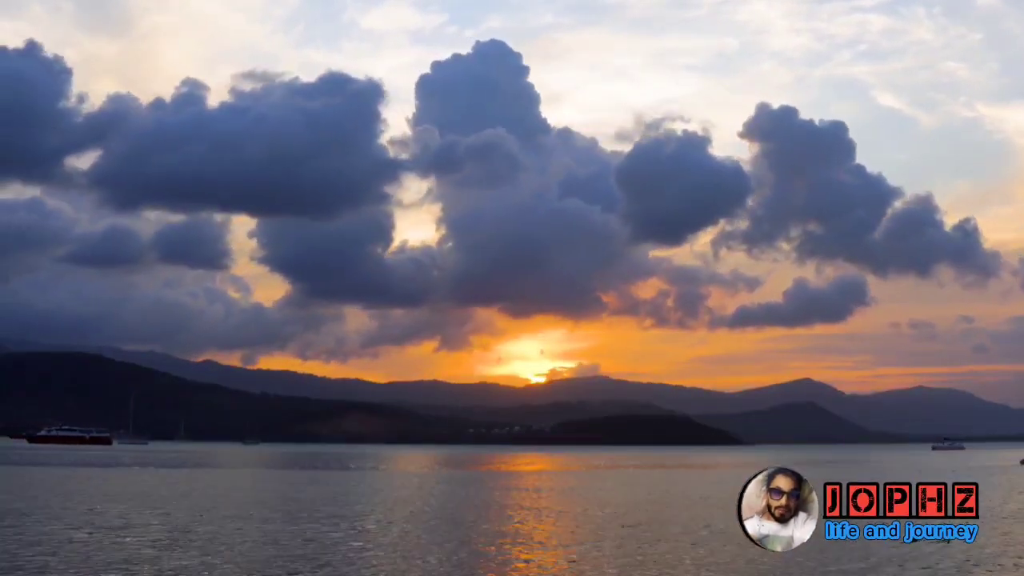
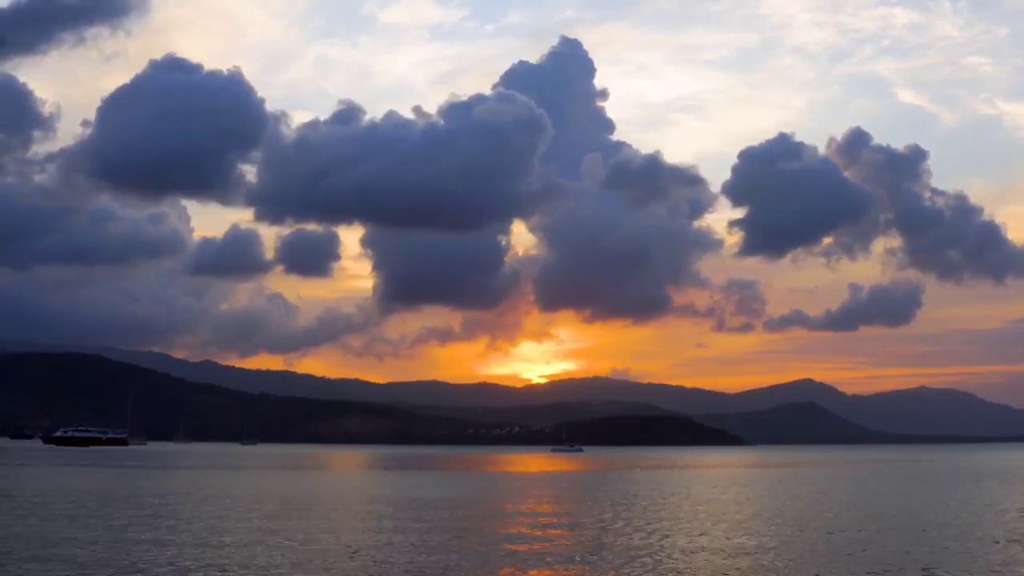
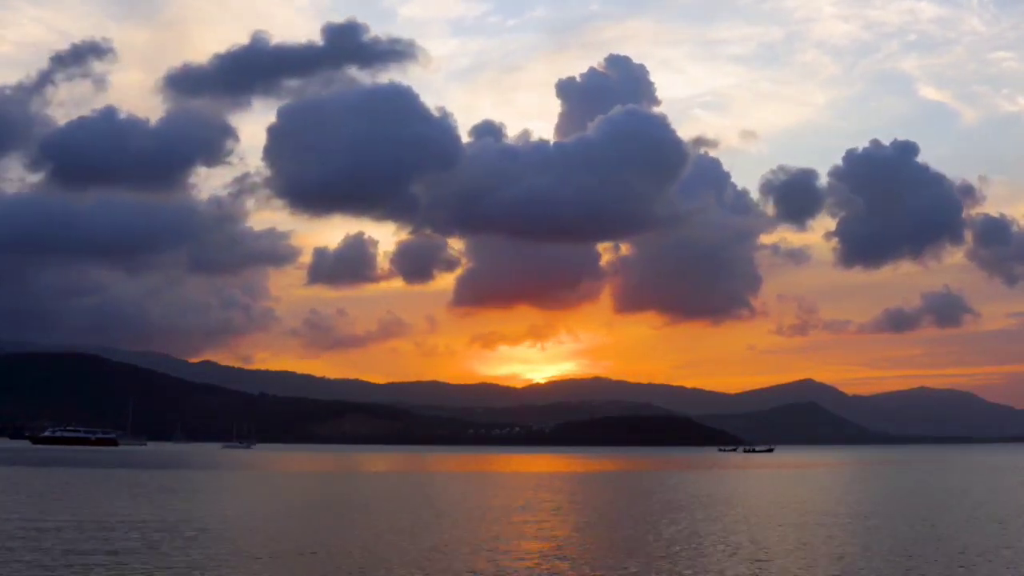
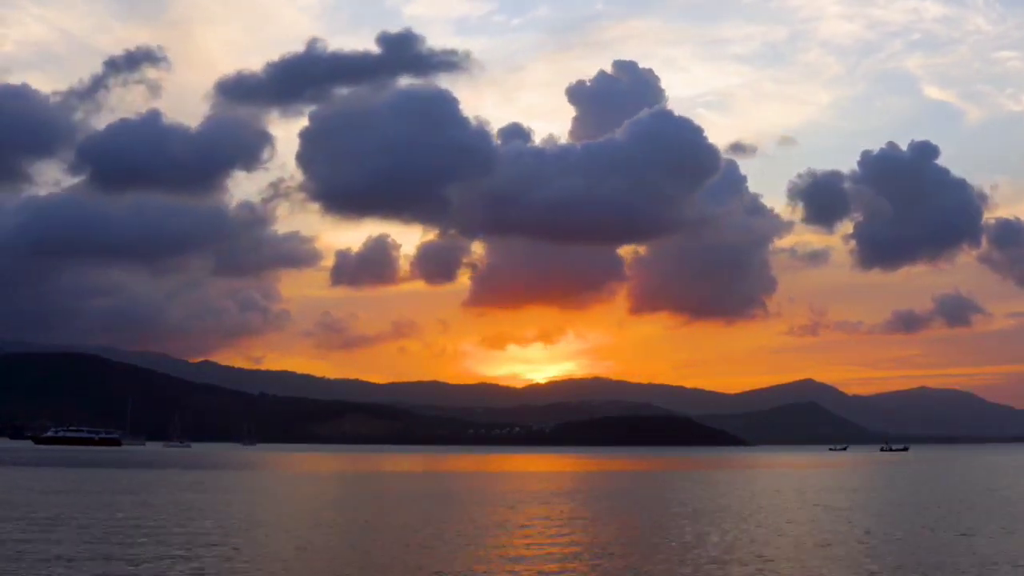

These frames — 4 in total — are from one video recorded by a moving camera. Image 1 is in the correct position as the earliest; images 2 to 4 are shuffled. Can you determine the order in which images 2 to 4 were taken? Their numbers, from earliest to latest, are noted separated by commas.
2, 3, 4
